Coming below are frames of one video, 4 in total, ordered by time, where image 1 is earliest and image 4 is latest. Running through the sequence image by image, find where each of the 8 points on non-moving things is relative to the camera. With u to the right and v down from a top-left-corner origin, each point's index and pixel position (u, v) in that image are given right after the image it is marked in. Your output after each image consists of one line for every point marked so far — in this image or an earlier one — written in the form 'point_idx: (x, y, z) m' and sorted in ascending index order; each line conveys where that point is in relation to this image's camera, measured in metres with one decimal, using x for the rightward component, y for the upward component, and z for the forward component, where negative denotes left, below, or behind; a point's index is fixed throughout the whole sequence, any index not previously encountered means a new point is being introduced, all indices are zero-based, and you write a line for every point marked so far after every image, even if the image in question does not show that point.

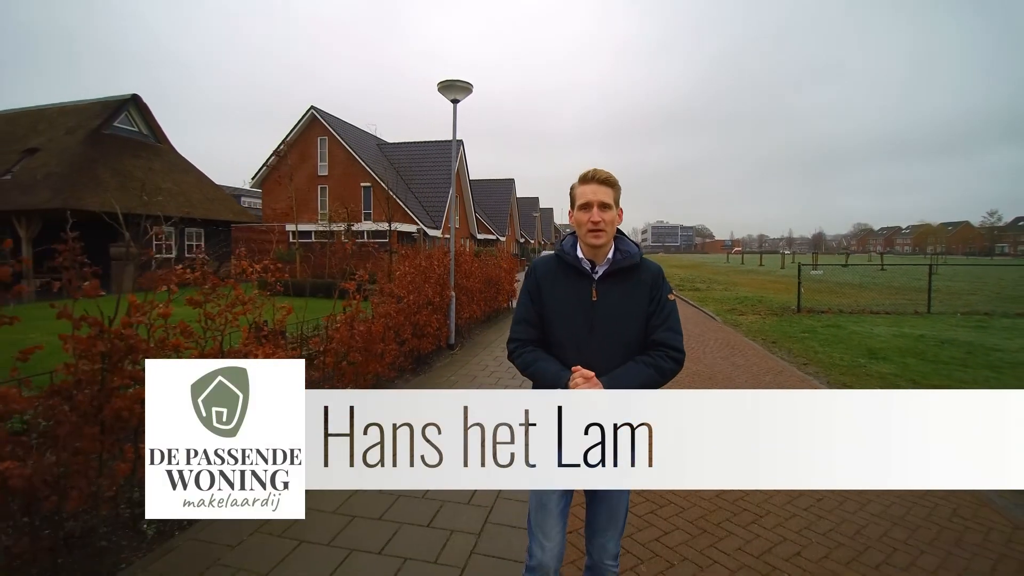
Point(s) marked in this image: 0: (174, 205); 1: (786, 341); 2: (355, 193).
0: (-8.3, +2.1, +12.6) m
1: (+3.8, -0.7, +7.2) m
2: (-6.0, +3.7, +19.4) m
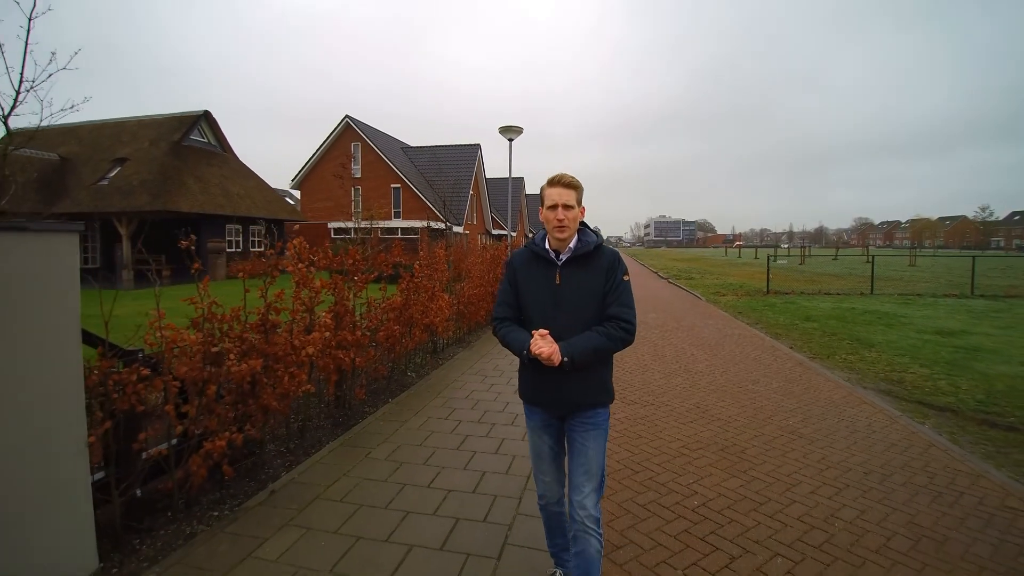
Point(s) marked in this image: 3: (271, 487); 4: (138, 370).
0: (-7.8, +2.4, +14.6) m
1: (+4.3, -0.4, +9.1) m
2: (-5.4, +4.0, +21.4) m
3: (-1.0, -0.8, +2.1) m
4: (-1.3, -0.3, +1.8) m
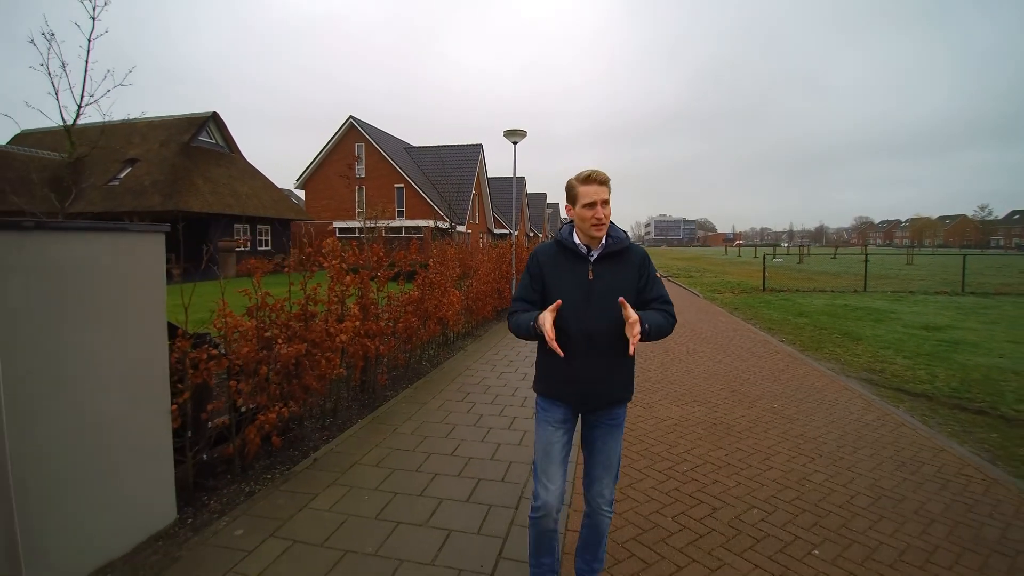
0: (-7.7, +2.5, +14.9) m
1: (+4.4, -0.4, +9.4) m
2: (-5.3, +4.1, +21.7) m
3: (-1.0, -0.8, +2.4) m
4: (-1.3, -0.3, +2.1) m
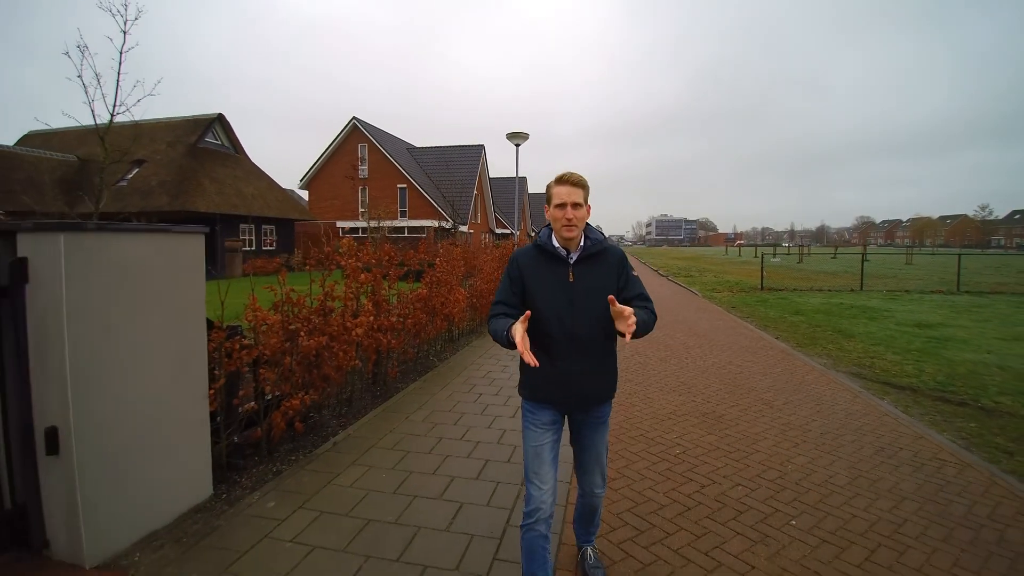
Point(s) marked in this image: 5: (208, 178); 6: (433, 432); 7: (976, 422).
0: (-7.7, +2.5, +15.1) m
1: (+4.4, -0.4, +9.6) m
2: (-5.2, +4.1, +21.9) m
3: (-0.9, -0.8, +2.6) m
4: (-1.2, -0.2, +2.2) m
5: (-8.4, +3.0, +14.0) m
6: (-0.4, -0.8, +2.8) m
7: (+2.9, -0.9, +3.2) m
